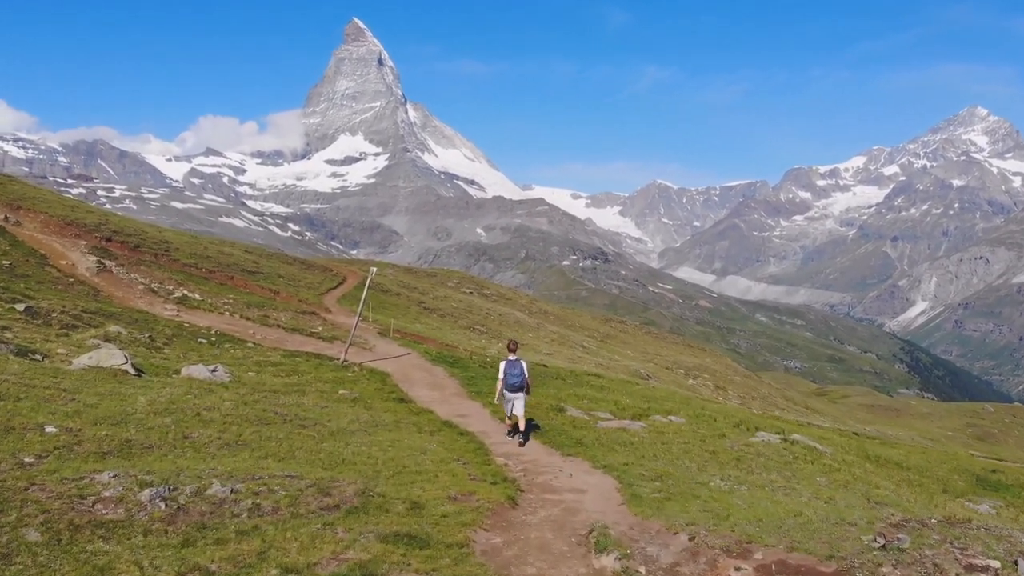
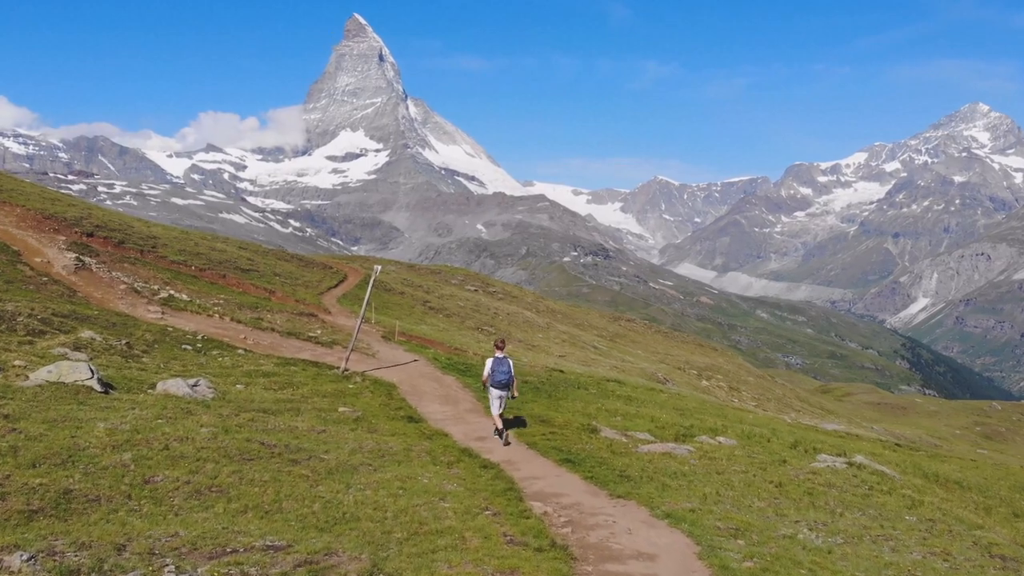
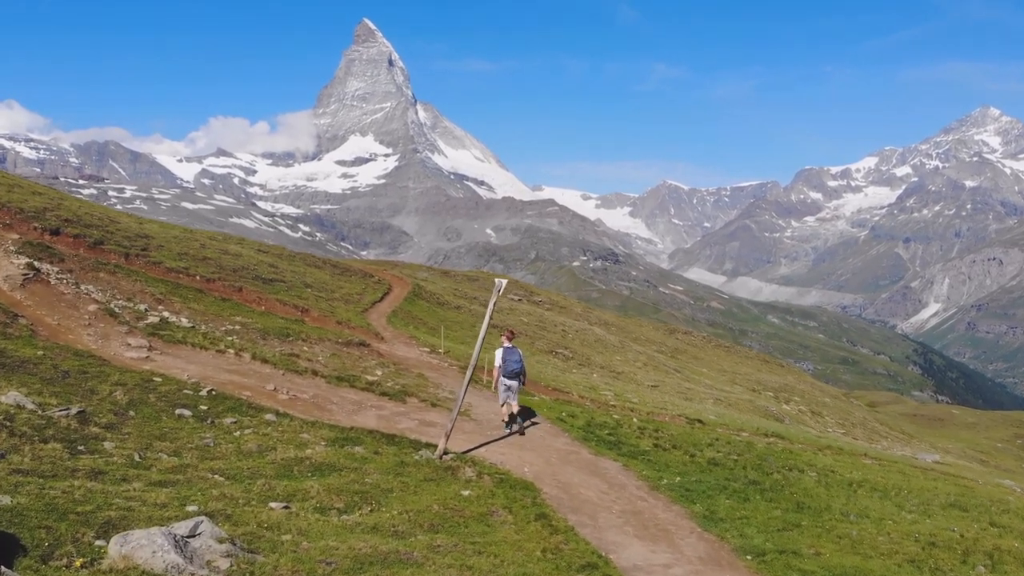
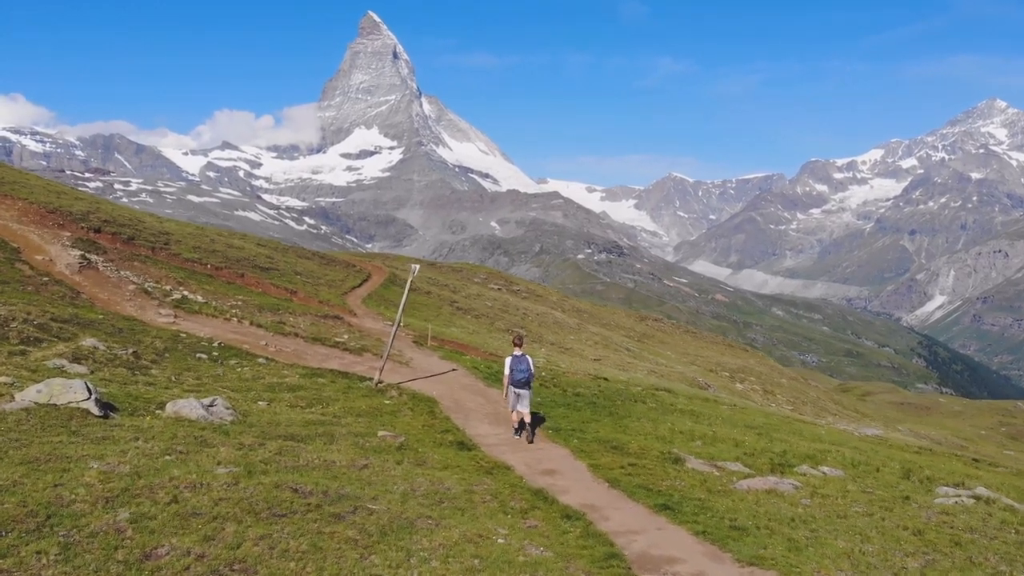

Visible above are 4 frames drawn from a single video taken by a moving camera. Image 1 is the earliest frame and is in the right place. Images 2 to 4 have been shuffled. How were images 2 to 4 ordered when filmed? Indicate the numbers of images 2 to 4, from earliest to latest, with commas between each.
2, 4, 3
